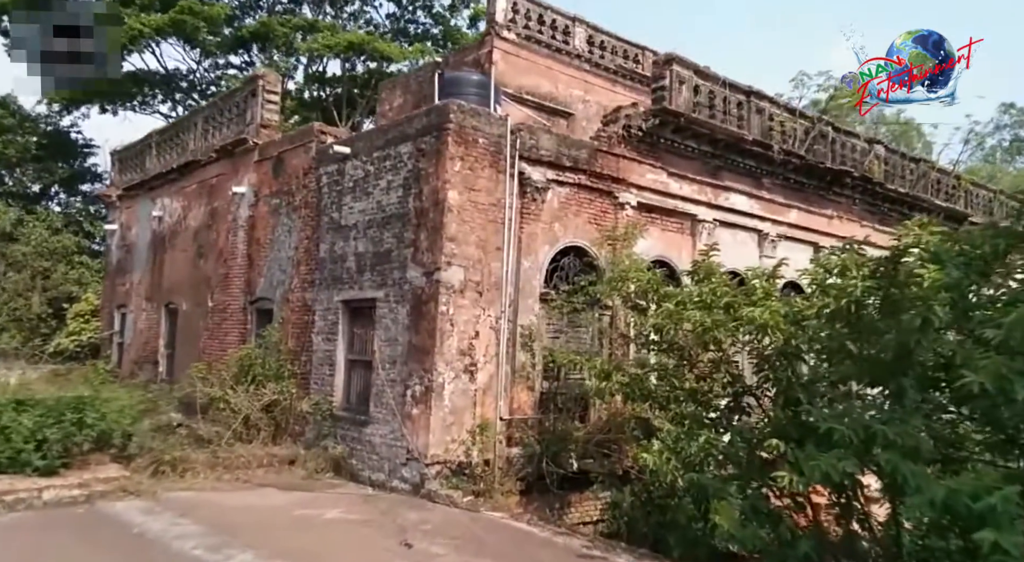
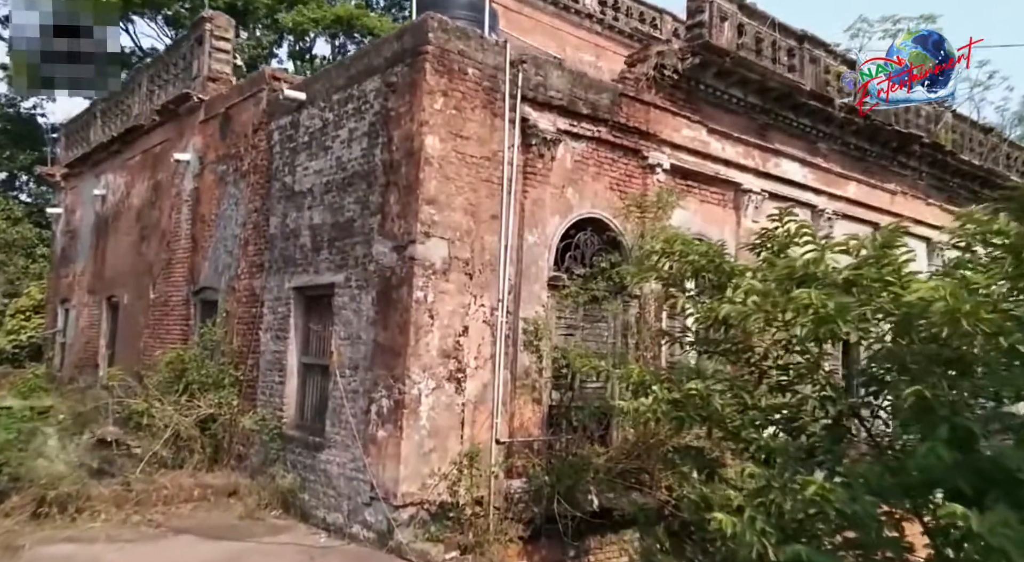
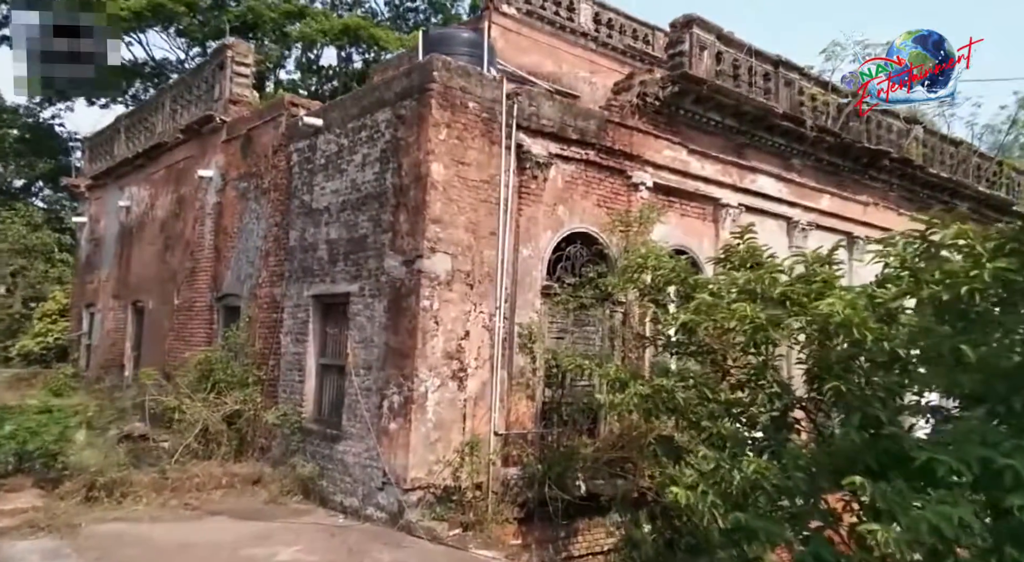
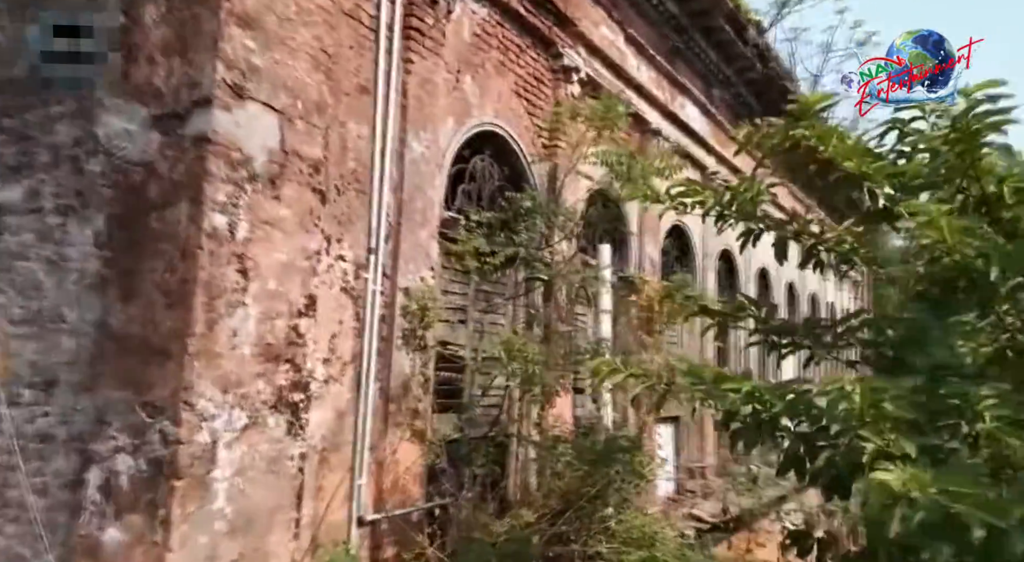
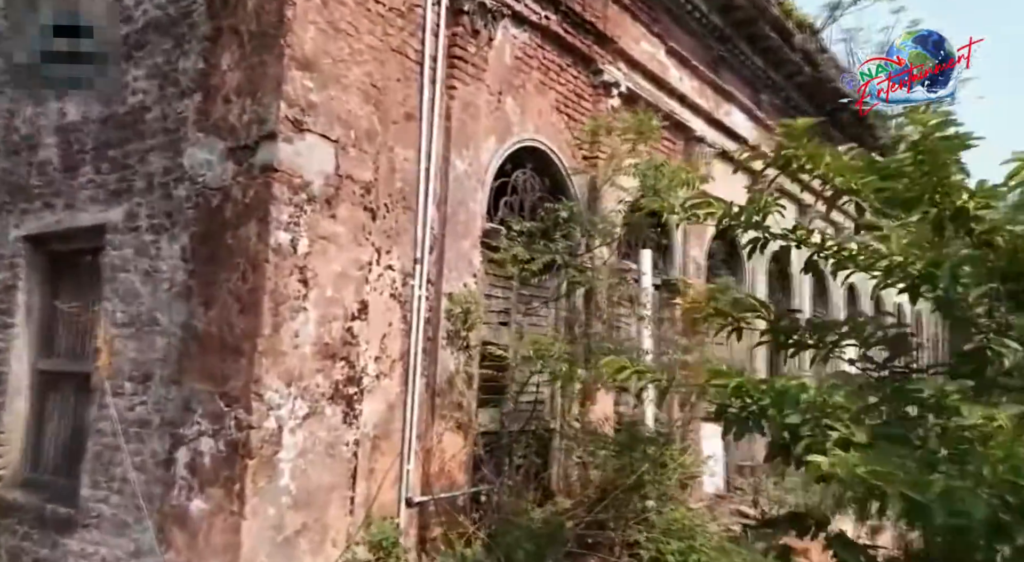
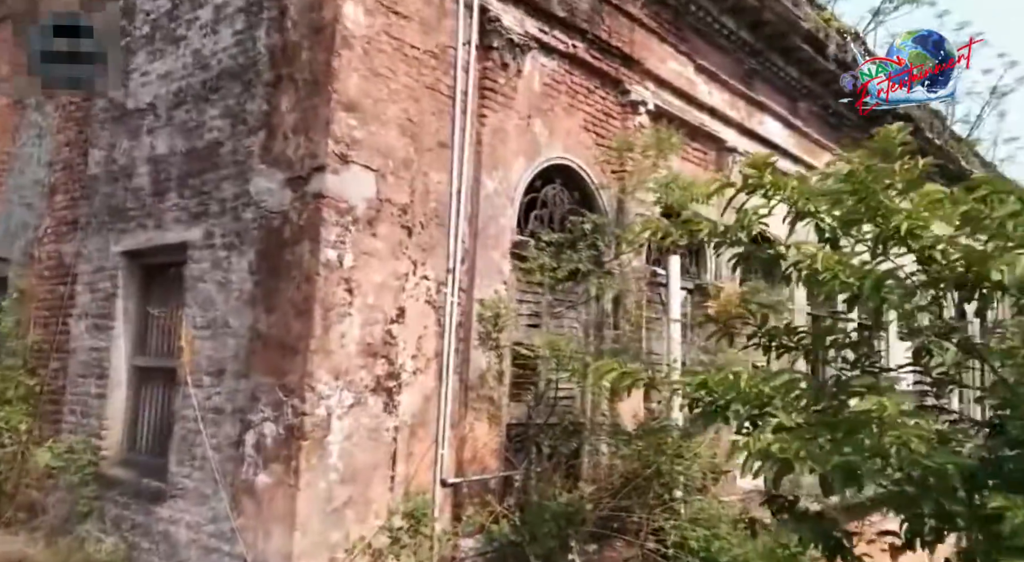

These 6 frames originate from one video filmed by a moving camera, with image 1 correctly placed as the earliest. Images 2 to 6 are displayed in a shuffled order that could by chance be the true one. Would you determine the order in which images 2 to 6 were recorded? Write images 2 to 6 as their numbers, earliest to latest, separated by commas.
3, 2, 6, 5, 4
